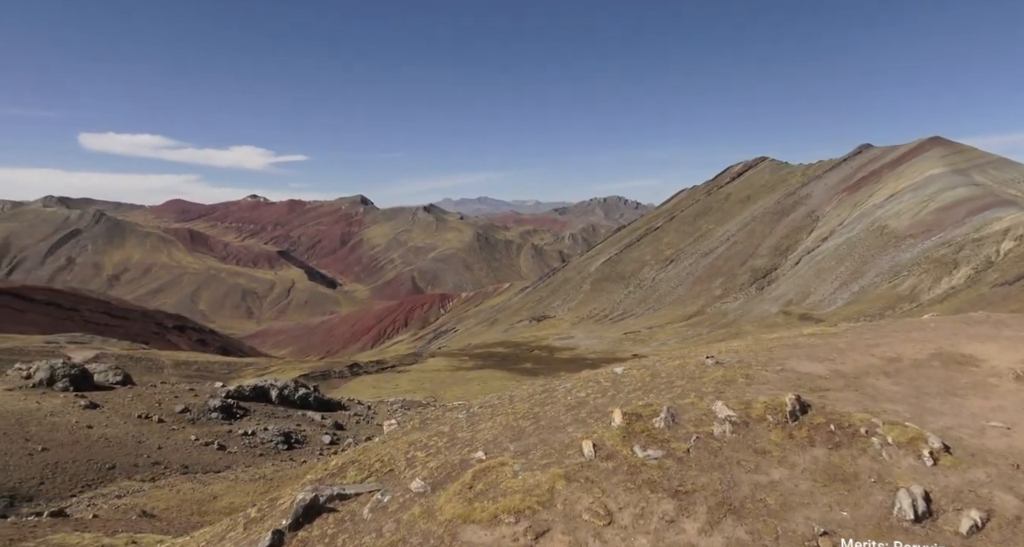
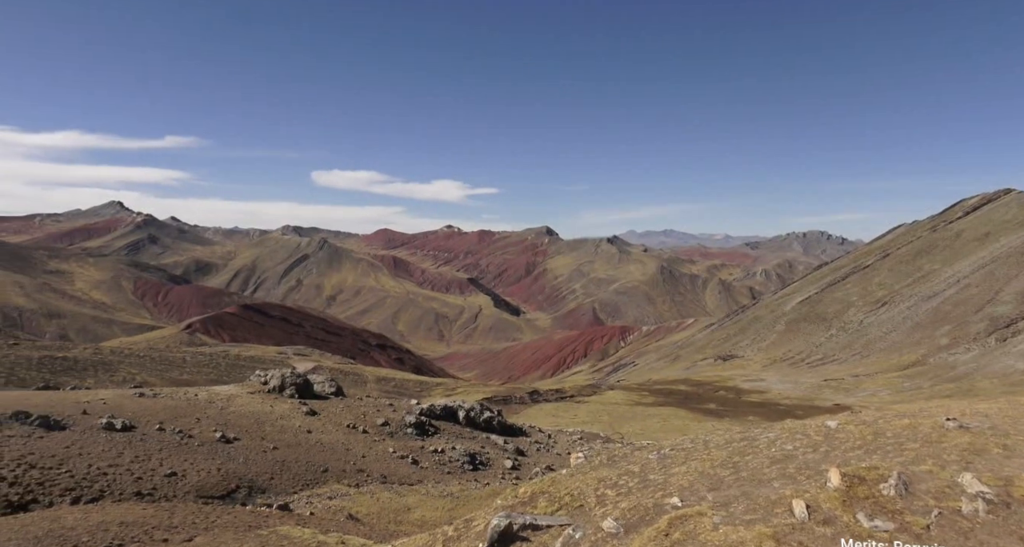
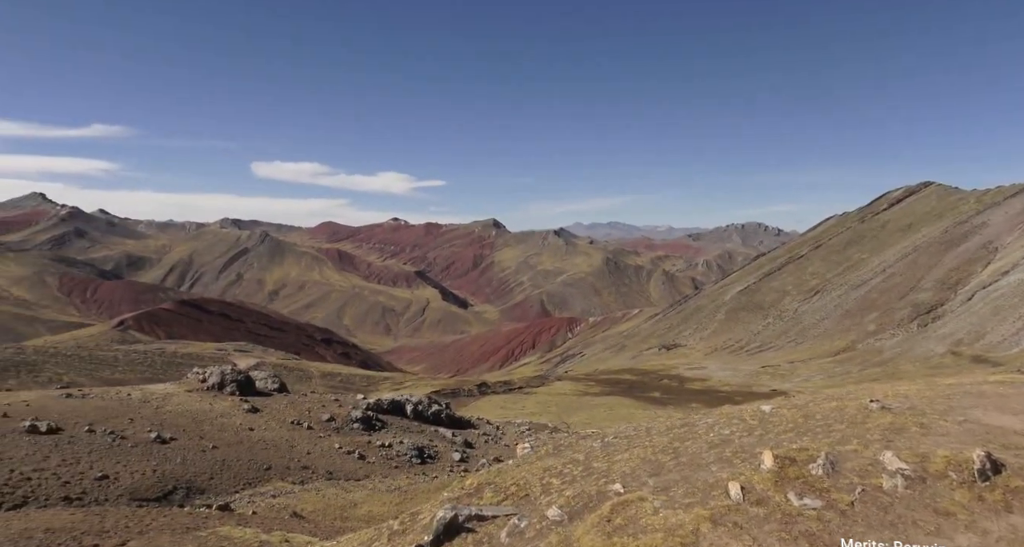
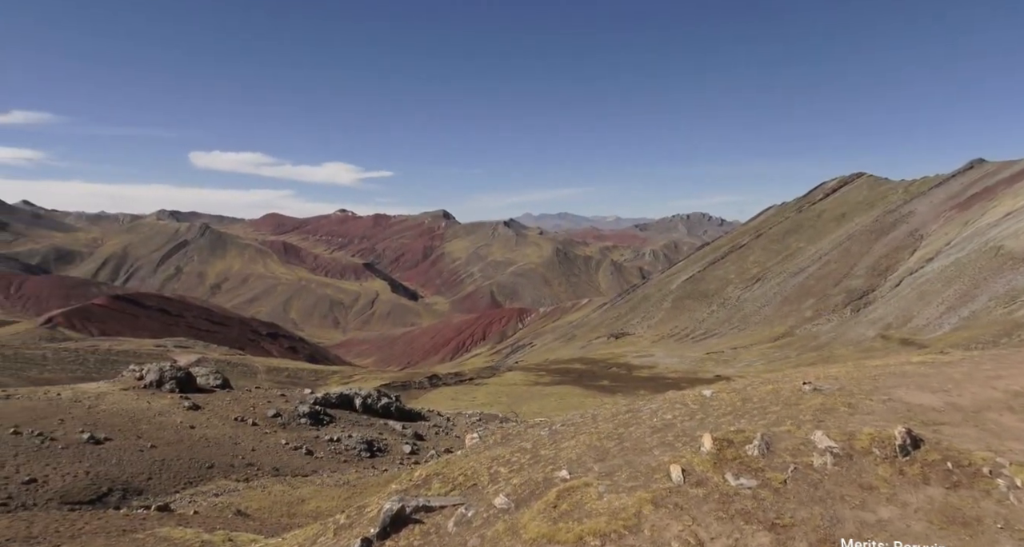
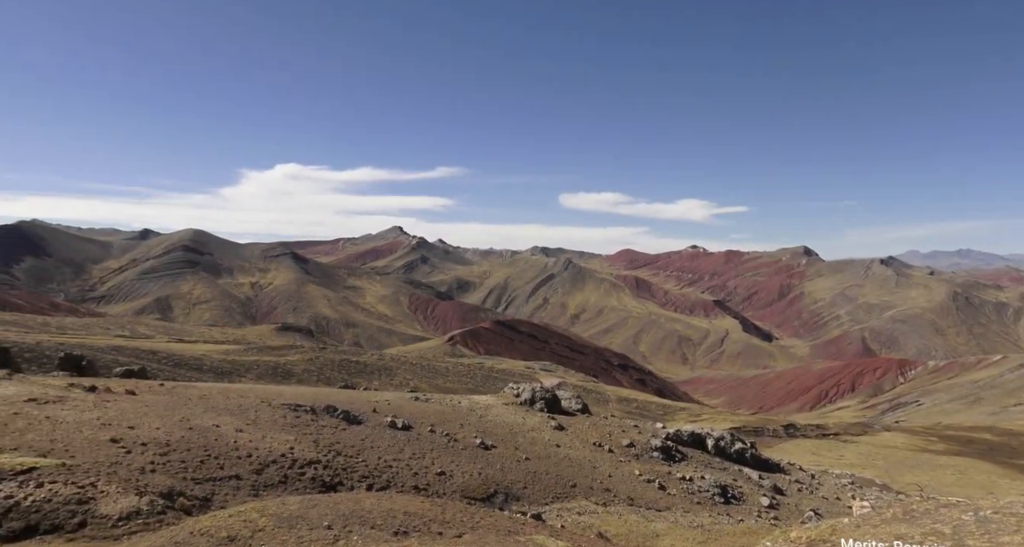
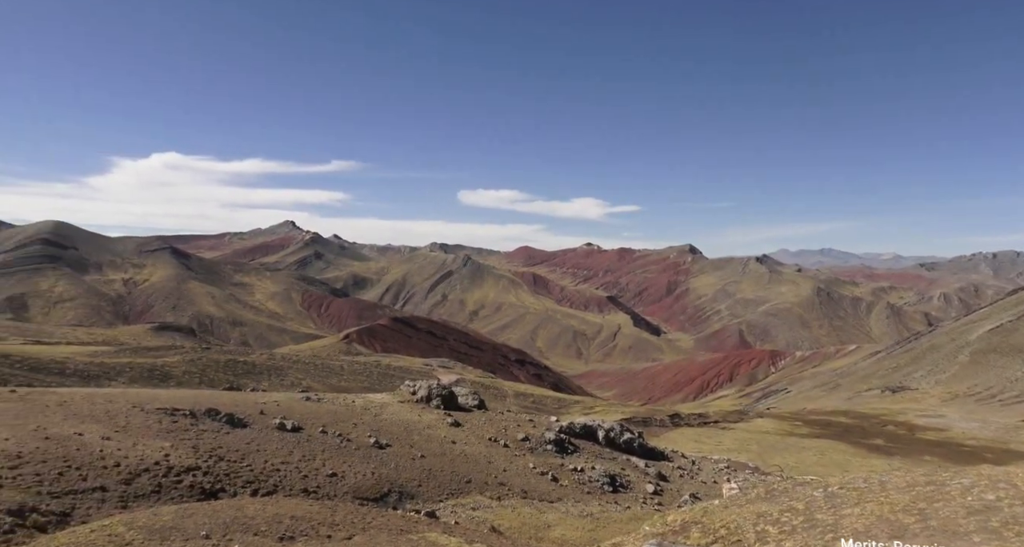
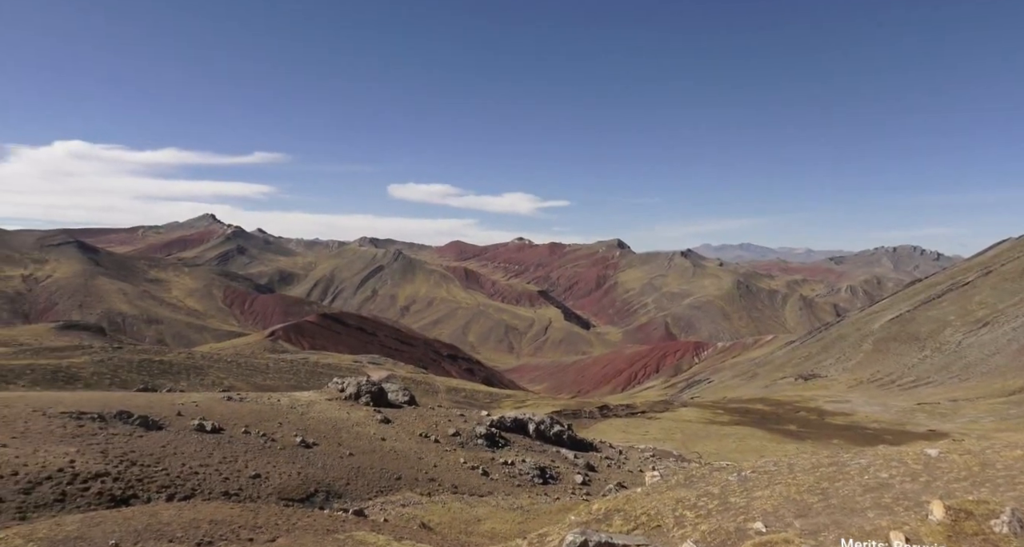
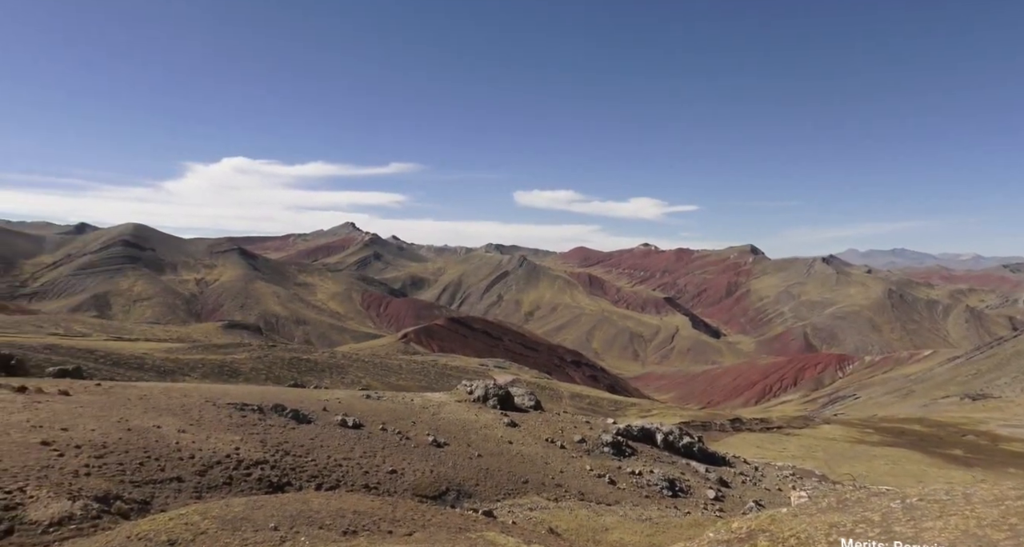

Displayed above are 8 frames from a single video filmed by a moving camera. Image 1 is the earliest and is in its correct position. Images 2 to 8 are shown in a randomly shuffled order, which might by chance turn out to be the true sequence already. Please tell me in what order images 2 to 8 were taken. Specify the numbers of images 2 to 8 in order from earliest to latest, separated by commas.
4, 3, 2, 7, 6, 8, 5
